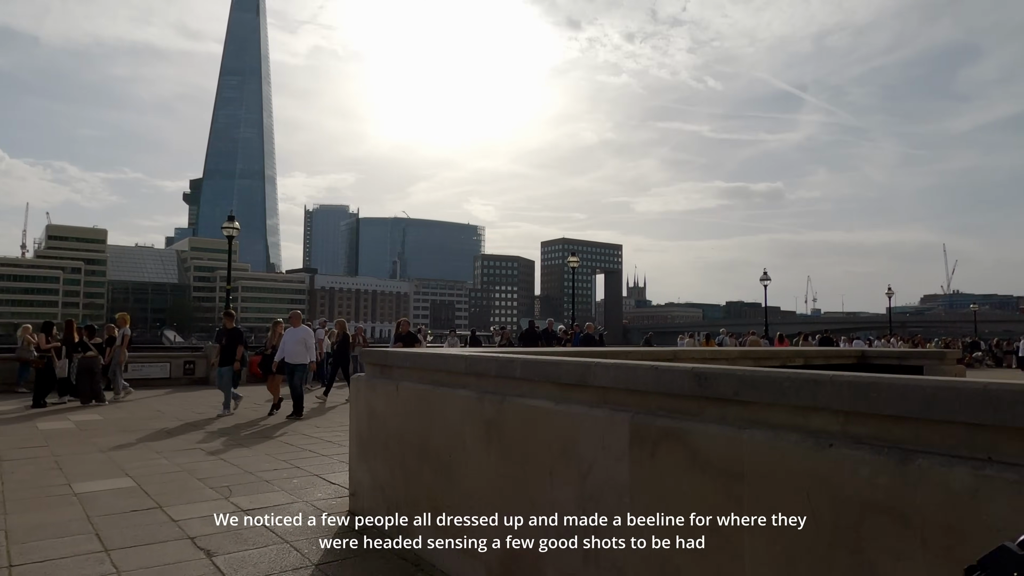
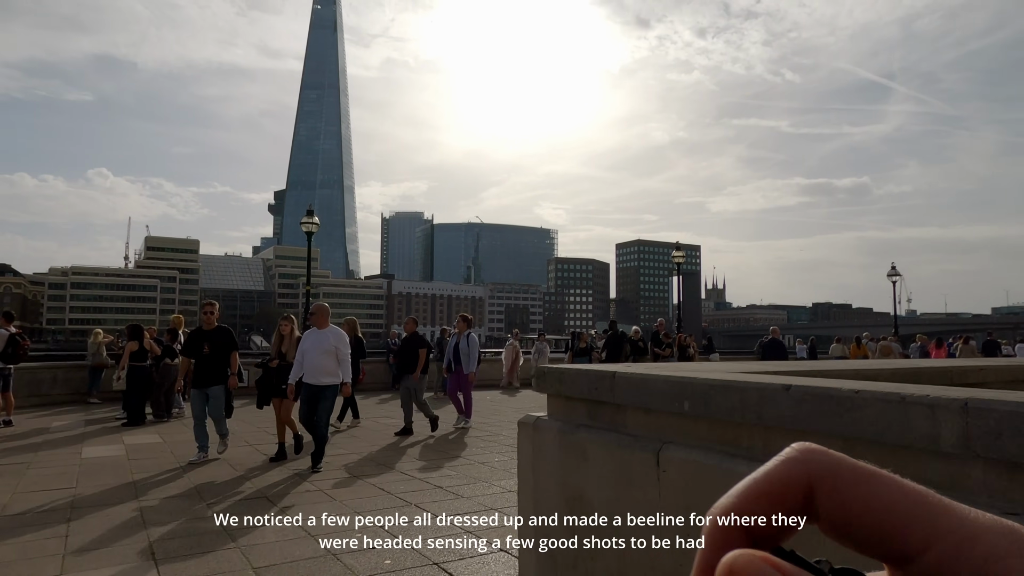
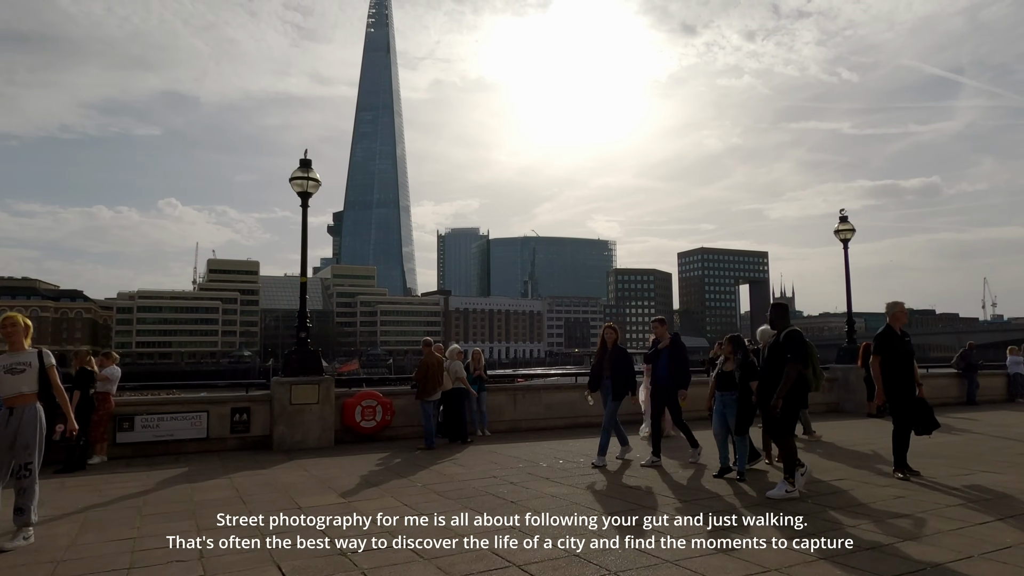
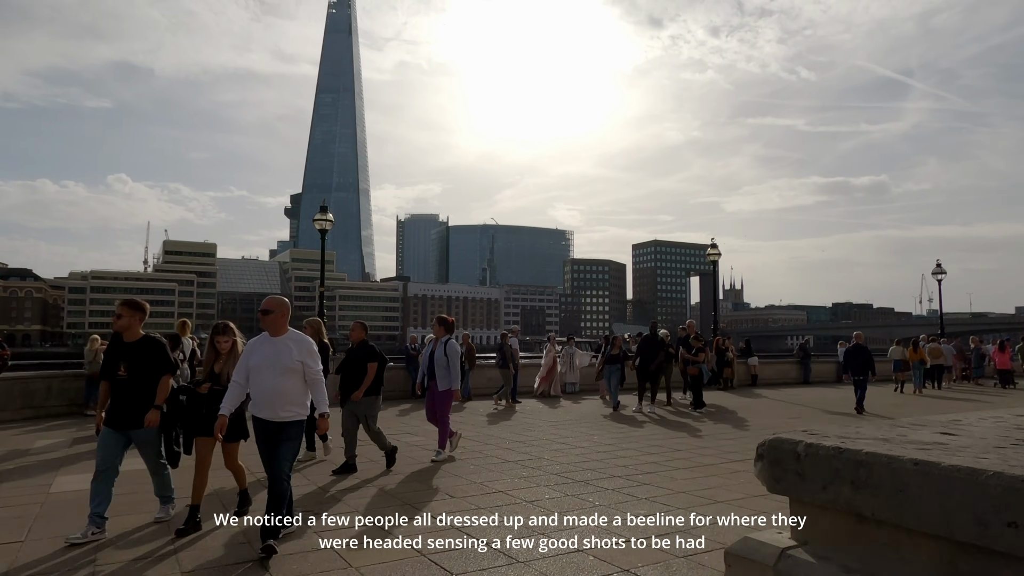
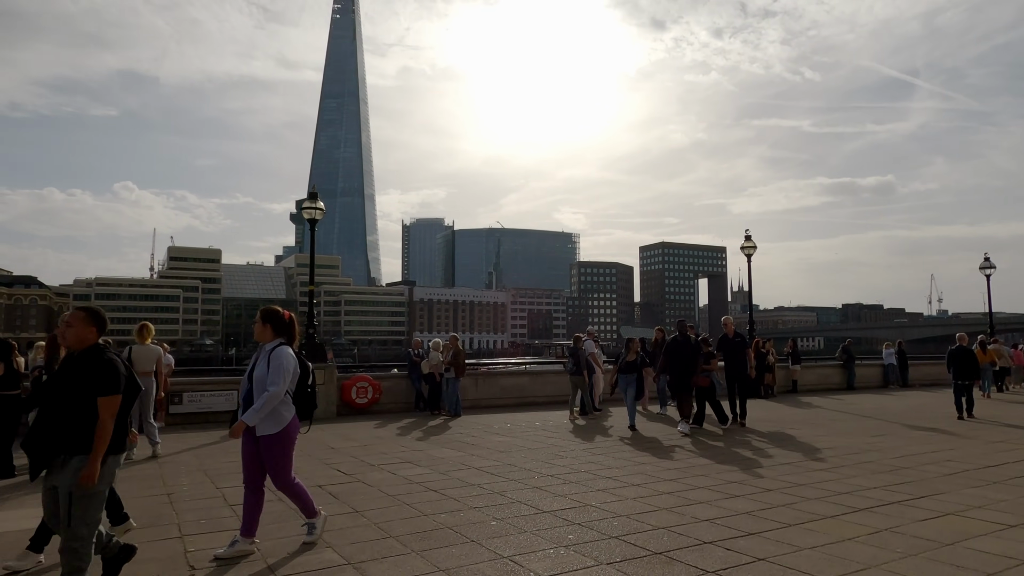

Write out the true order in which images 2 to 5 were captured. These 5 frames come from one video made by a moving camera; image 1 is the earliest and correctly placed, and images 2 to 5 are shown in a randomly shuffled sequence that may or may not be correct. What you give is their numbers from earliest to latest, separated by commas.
2, 4, 5, 3
